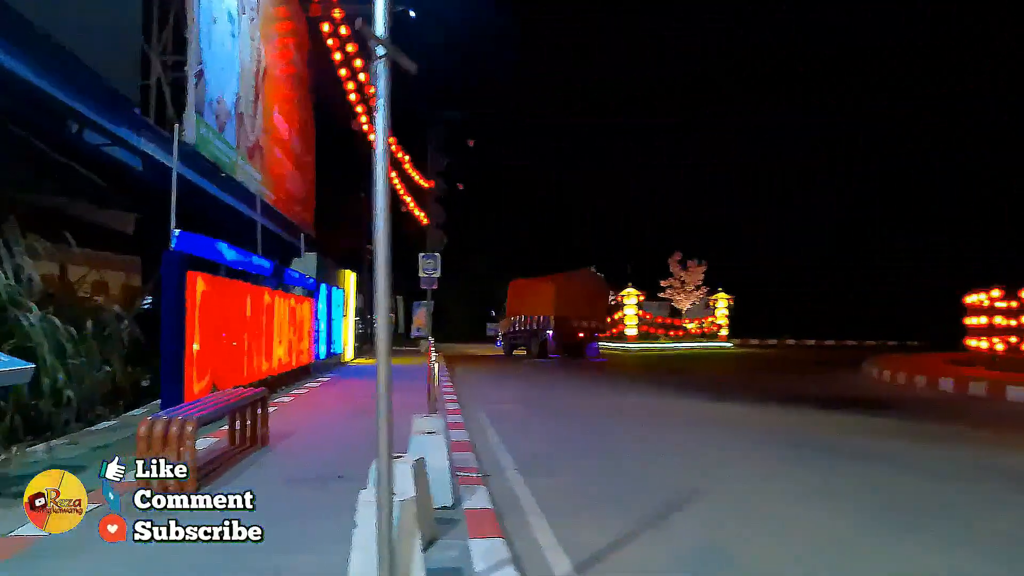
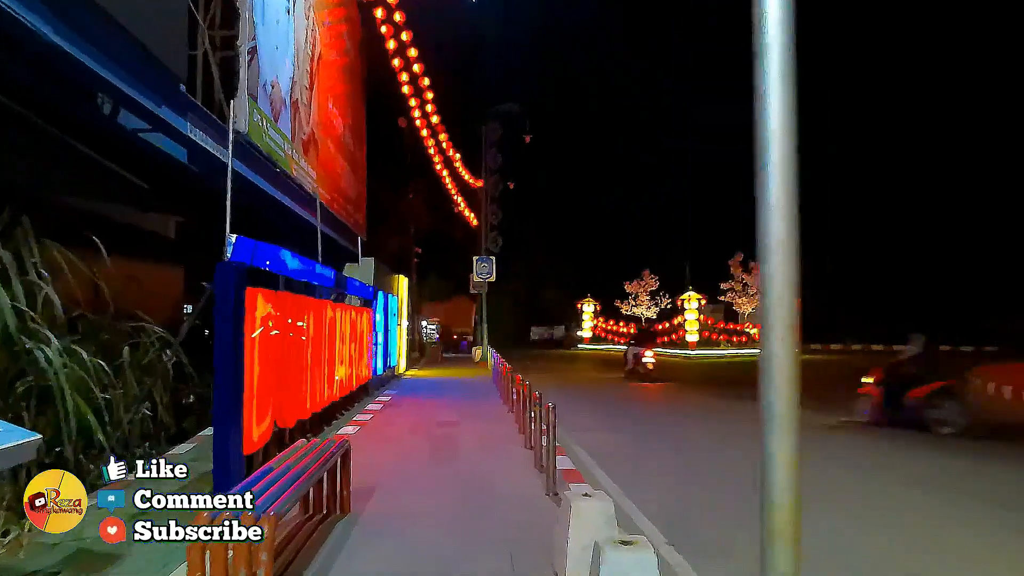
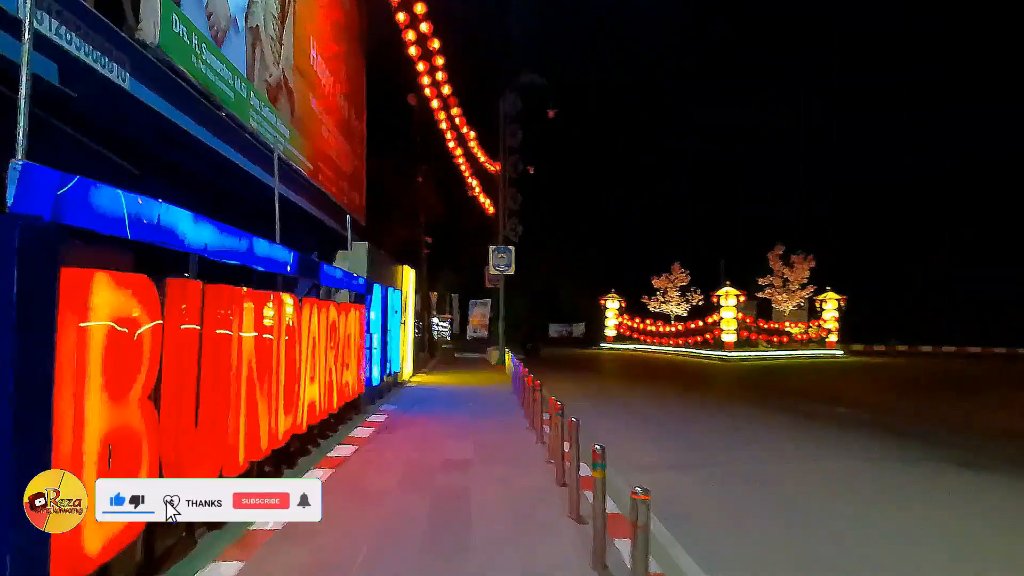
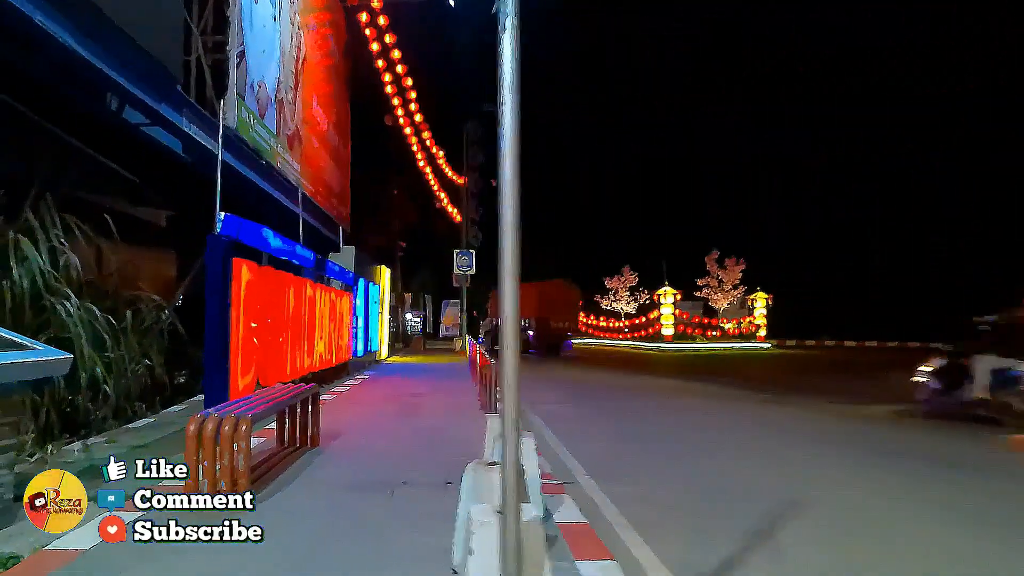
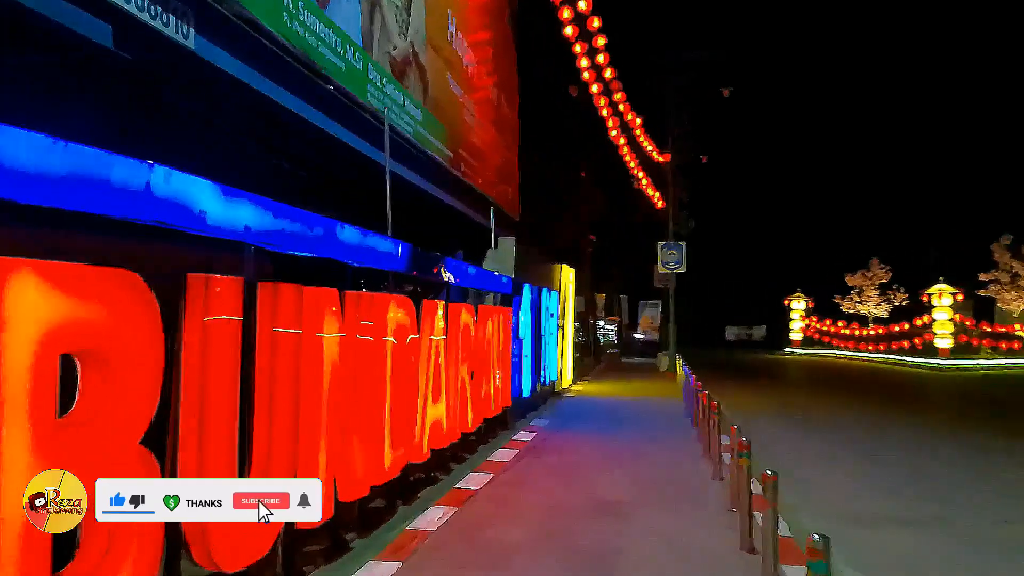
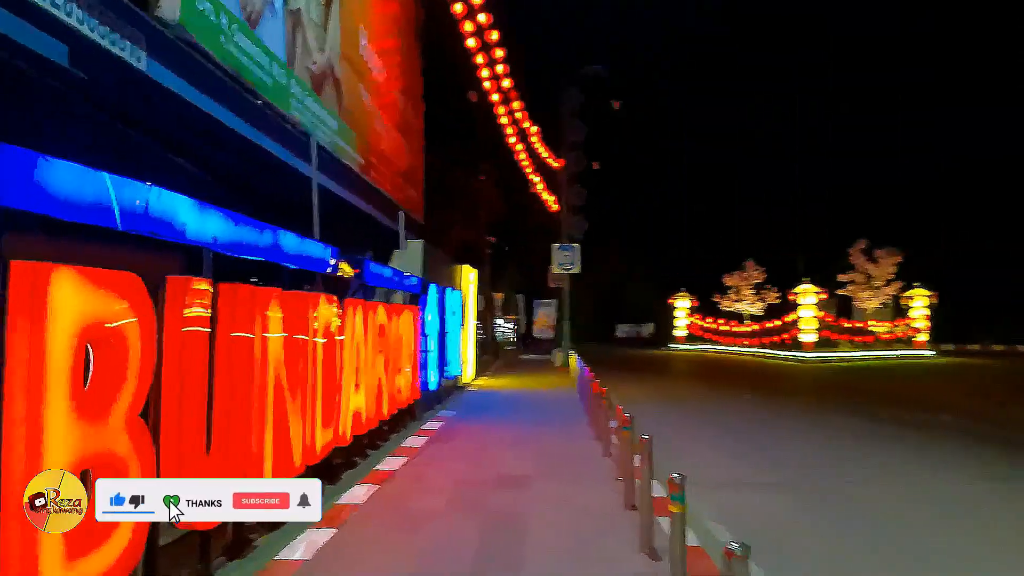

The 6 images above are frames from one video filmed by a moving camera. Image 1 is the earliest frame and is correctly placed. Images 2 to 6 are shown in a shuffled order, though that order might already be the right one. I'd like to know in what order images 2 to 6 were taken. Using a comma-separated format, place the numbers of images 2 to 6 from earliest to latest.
4, 2, 3, 6, 5
